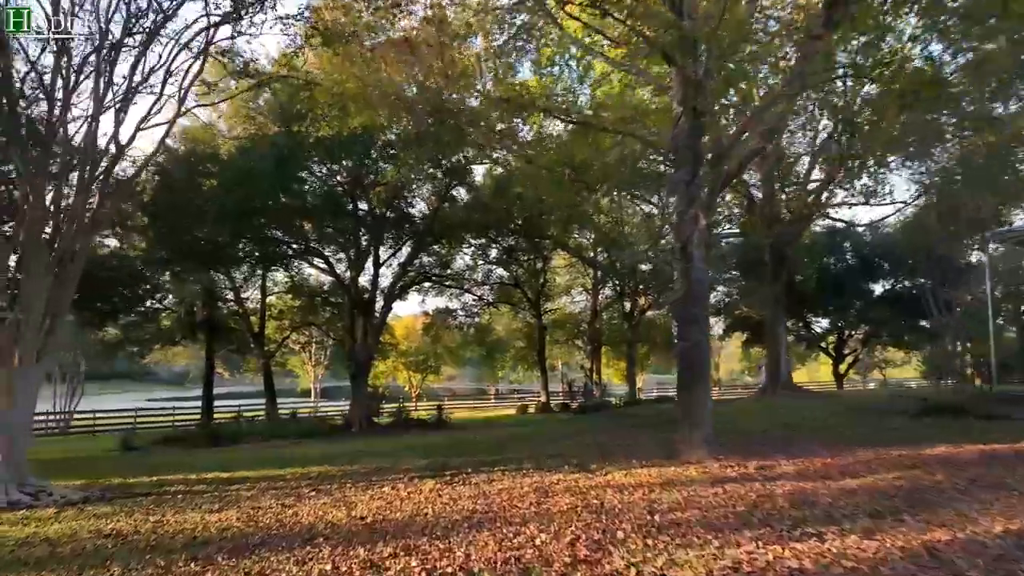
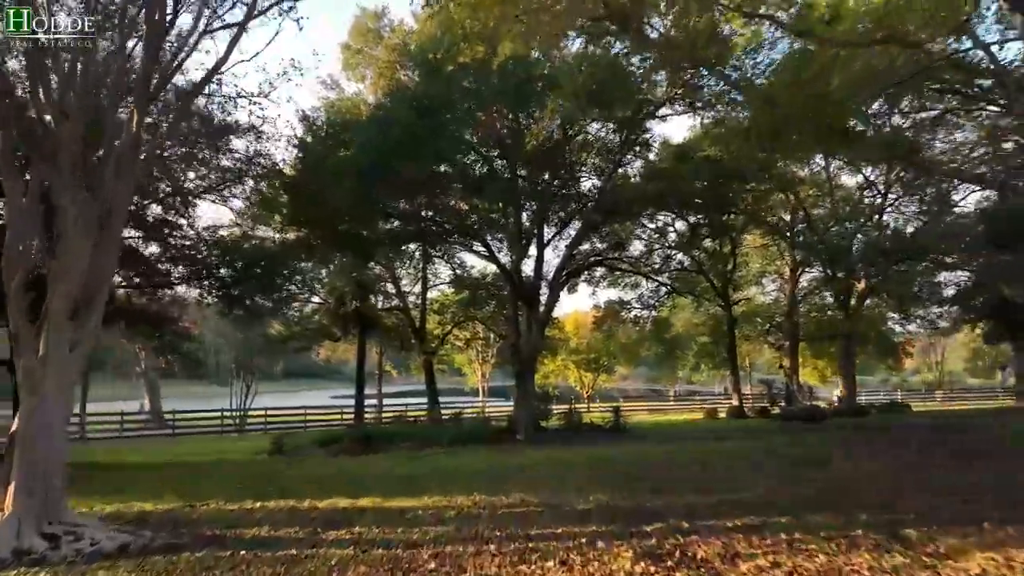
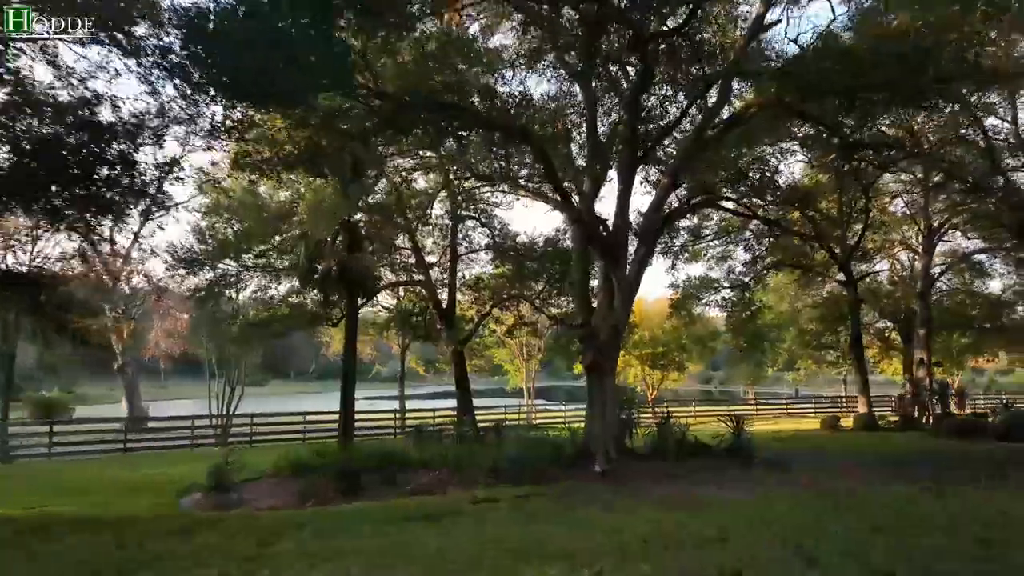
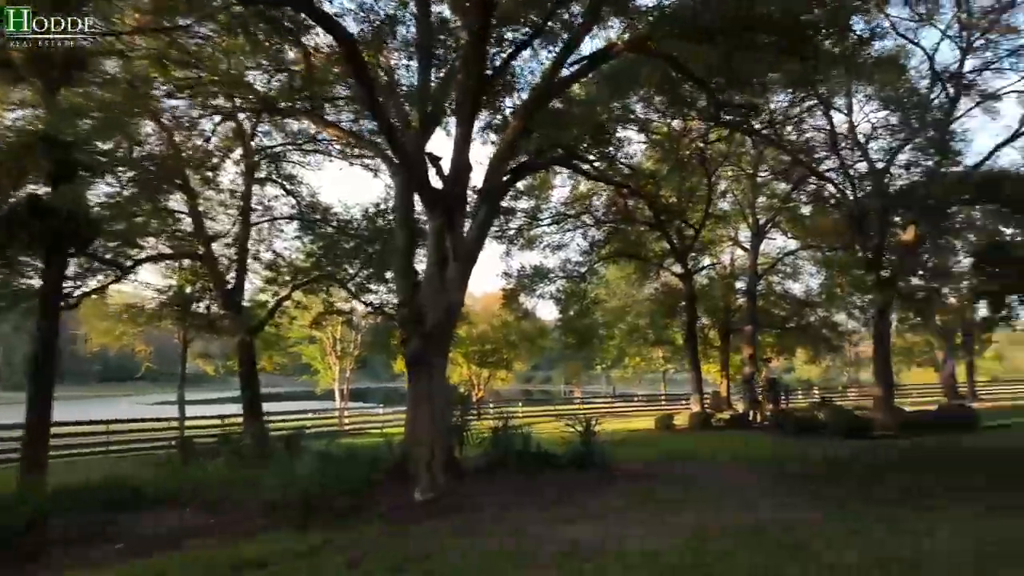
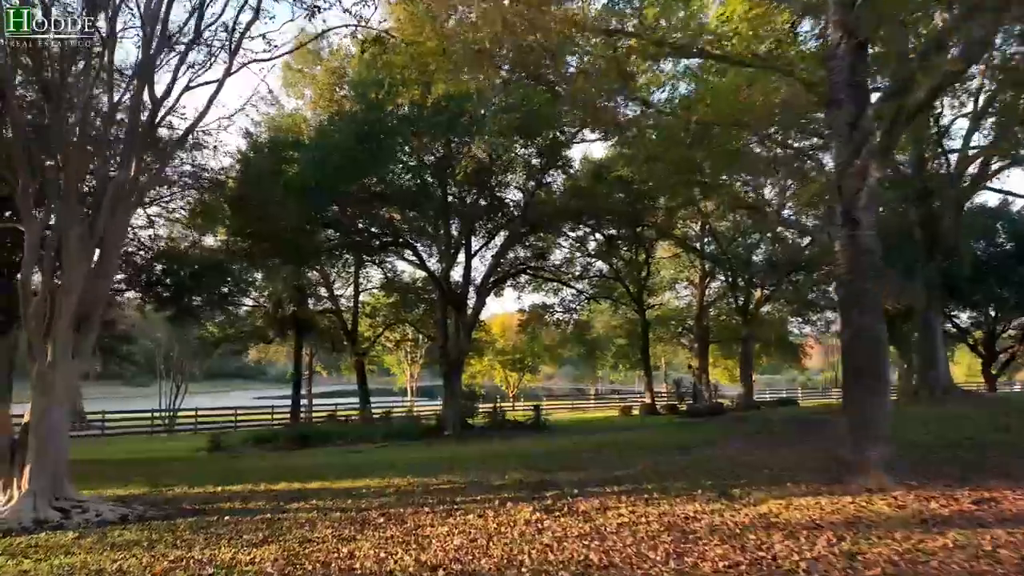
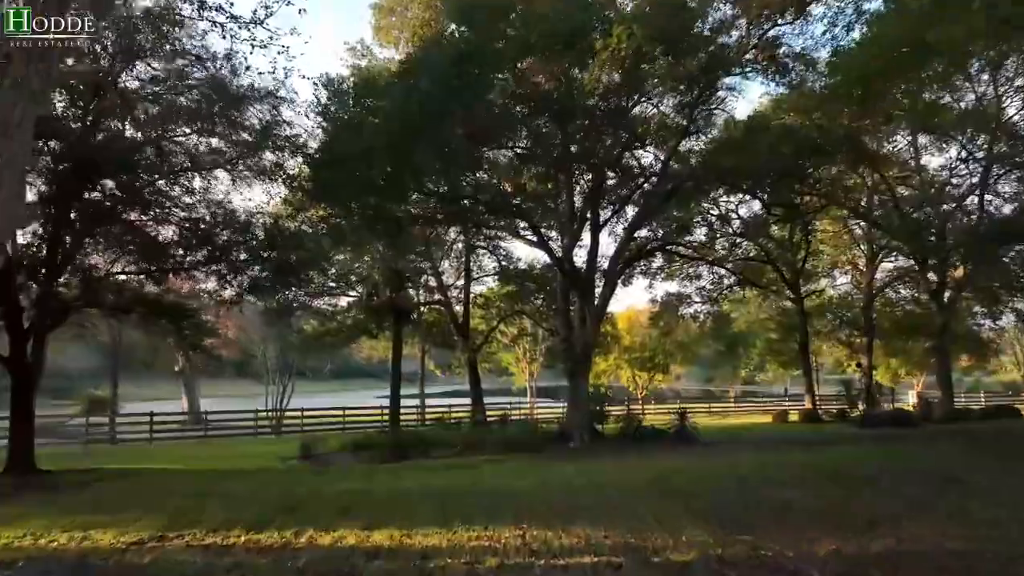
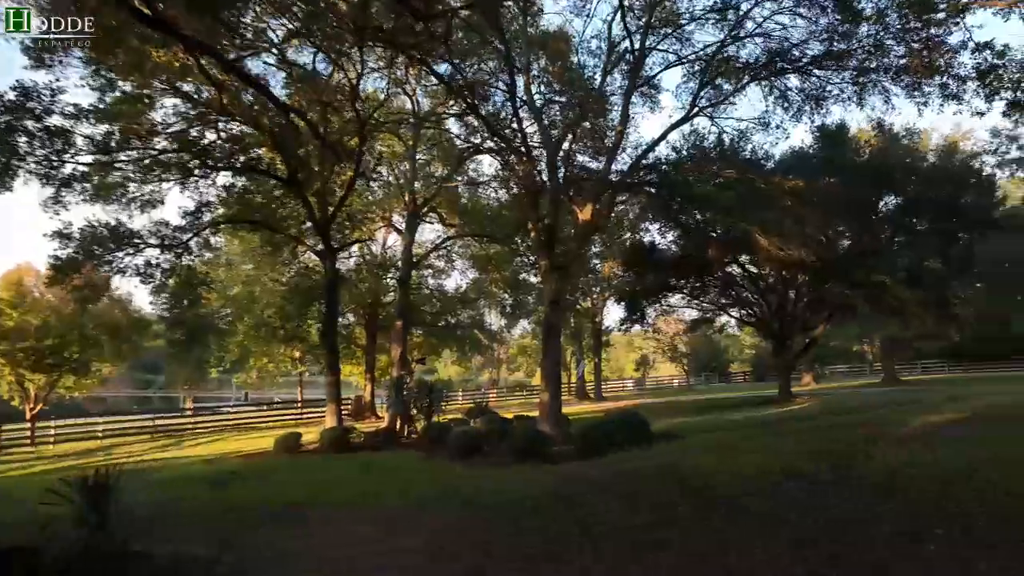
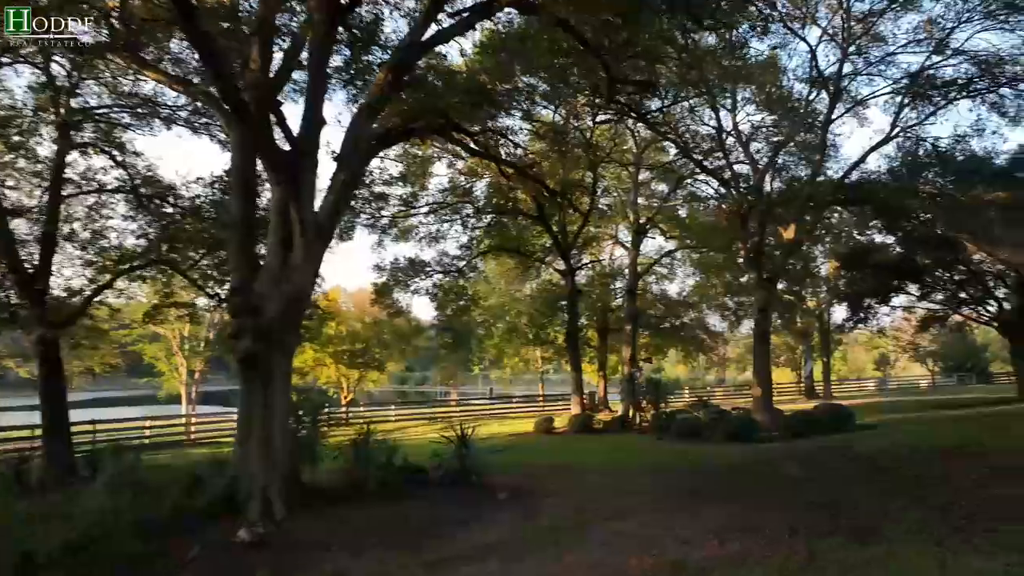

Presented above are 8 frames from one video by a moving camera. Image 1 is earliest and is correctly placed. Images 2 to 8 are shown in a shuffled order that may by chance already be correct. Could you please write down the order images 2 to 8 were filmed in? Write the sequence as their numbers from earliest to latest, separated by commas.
5, 2, 6, 3, 4, 8, 7
